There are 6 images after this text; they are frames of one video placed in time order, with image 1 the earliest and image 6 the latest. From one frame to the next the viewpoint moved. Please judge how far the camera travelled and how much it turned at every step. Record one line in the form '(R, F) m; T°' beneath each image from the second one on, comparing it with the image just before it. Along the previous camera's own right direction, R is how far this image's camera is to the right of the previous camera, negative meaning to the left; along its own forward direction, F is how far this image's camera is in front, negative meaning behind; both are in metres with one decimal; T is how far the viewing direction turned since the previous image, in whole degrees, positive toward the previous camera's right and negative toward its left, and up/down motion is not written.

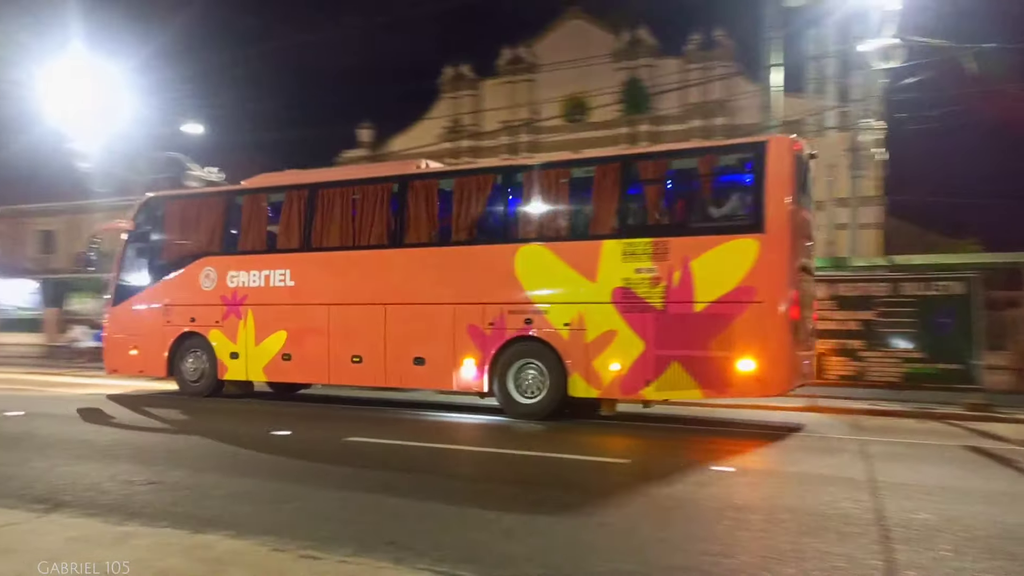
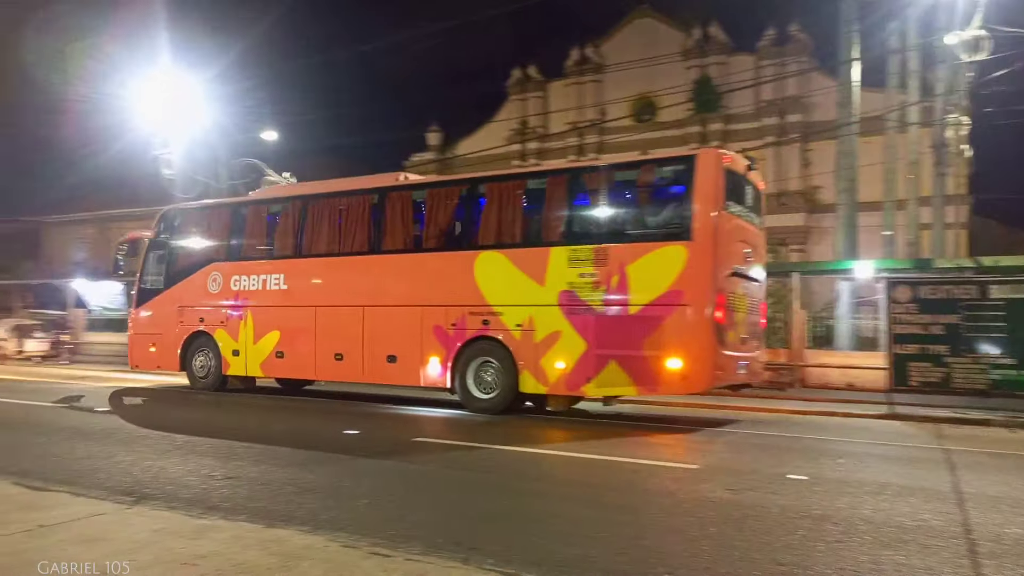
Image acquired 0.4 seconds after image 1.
(0.0, 0.0) m; -5°
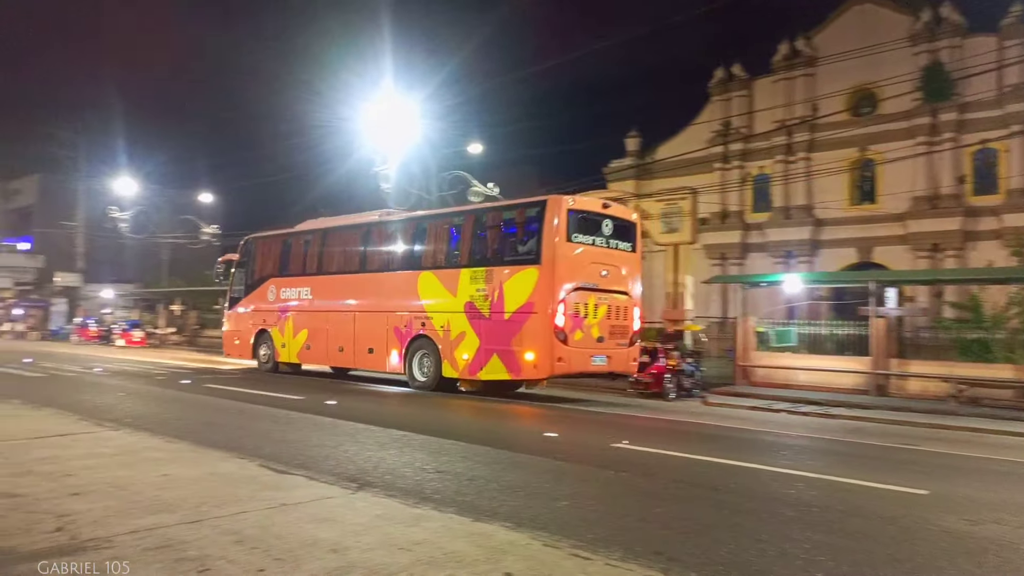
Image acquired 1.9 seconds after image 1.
(0.0, 0.0) m; -15°
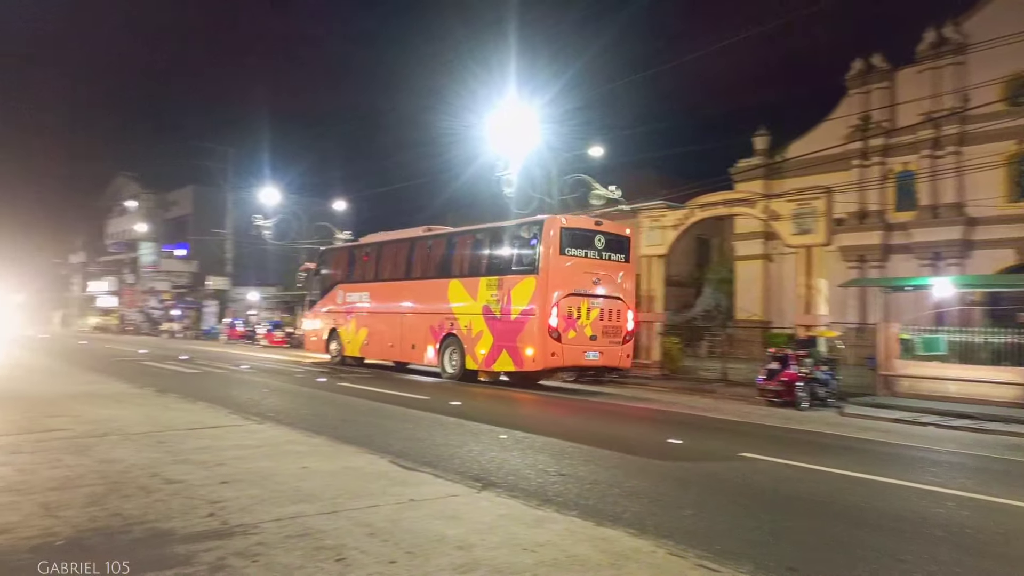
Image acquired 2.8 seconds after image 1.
(0.0, 0.0) m; -9°
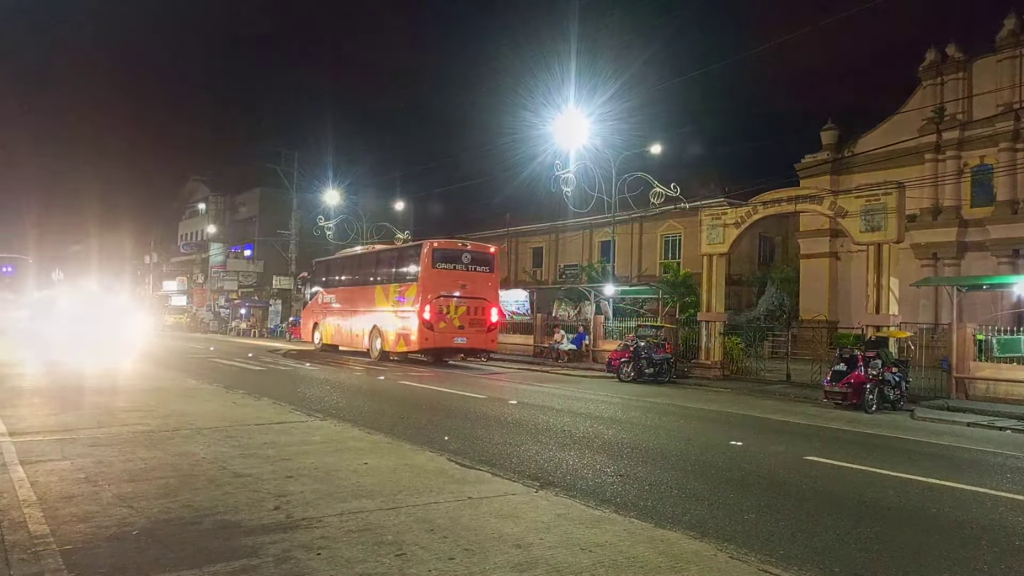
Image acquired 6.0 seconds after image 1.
(0.0, 0.0) m; -4°
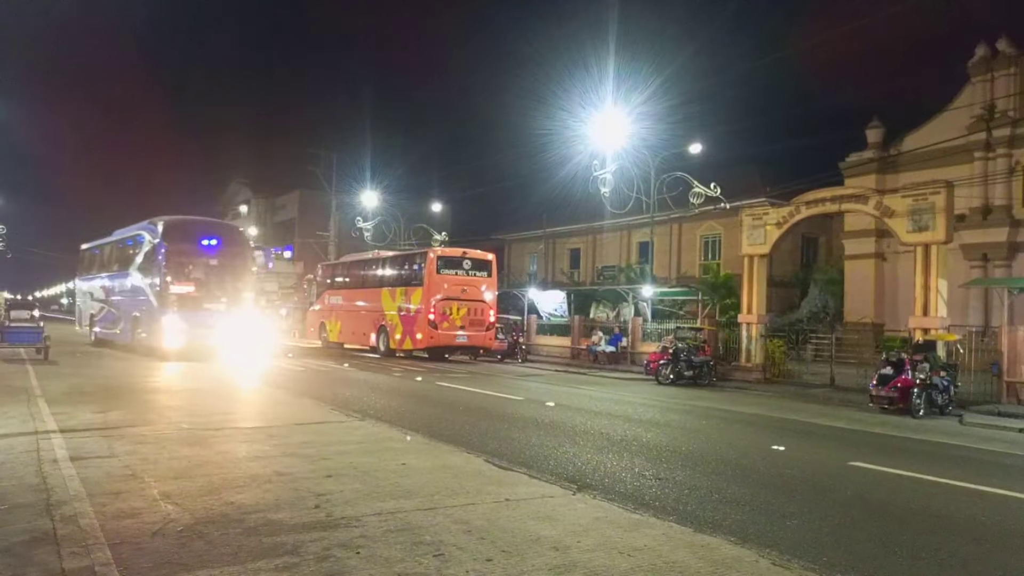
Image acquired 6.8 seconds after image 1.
(0.0, 0.0) m; -3°
